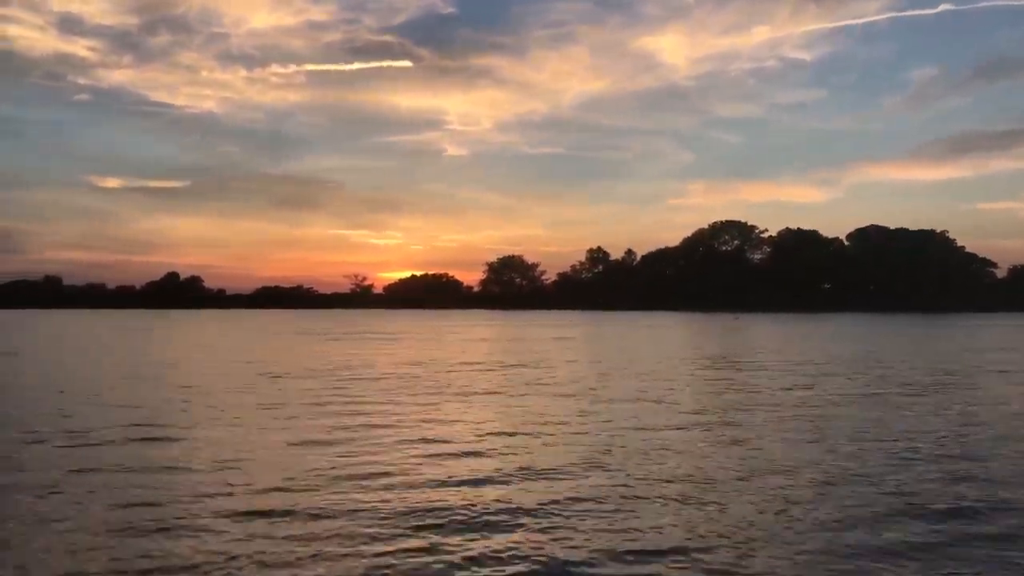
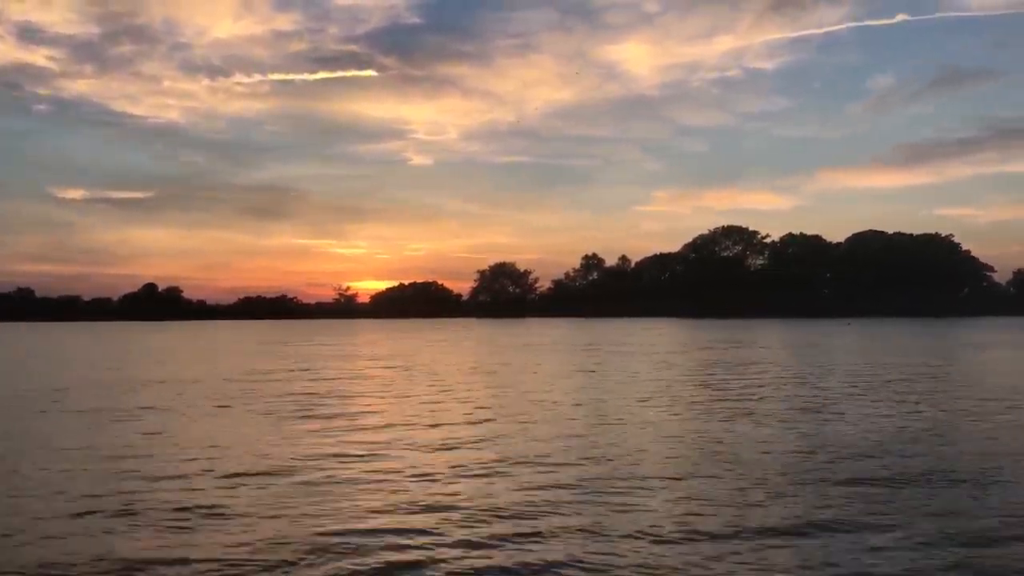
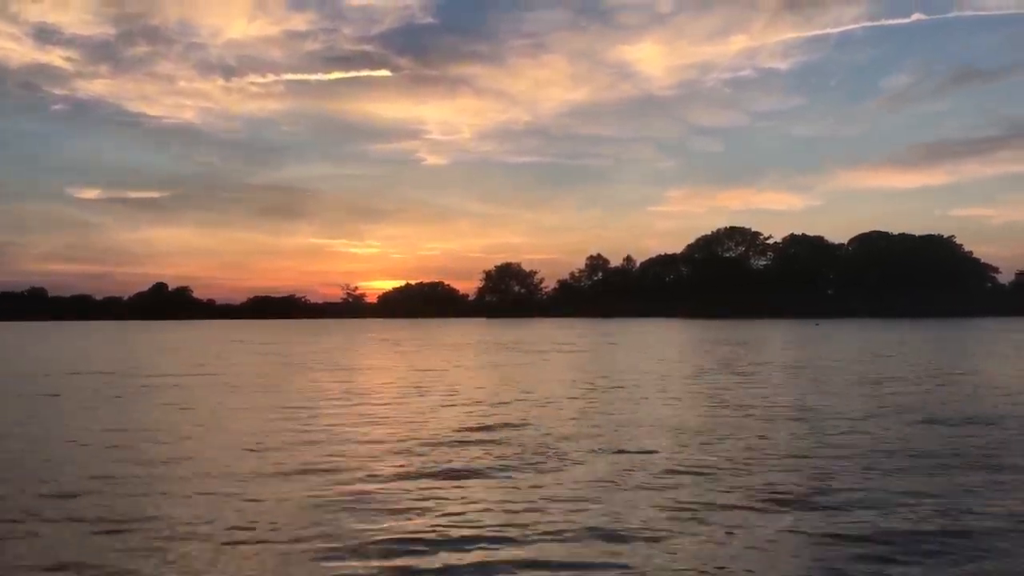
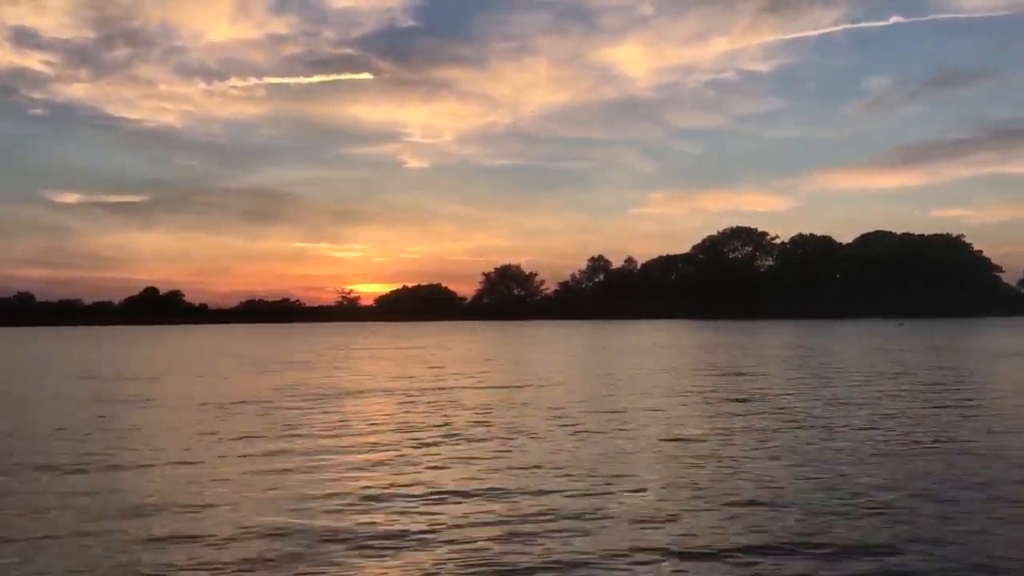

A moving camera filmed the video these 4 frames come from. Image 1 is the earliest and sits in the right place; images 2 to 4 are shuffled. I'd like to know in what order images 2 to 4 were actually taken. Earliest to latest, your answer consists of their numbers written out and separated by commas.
3, 2, 4
